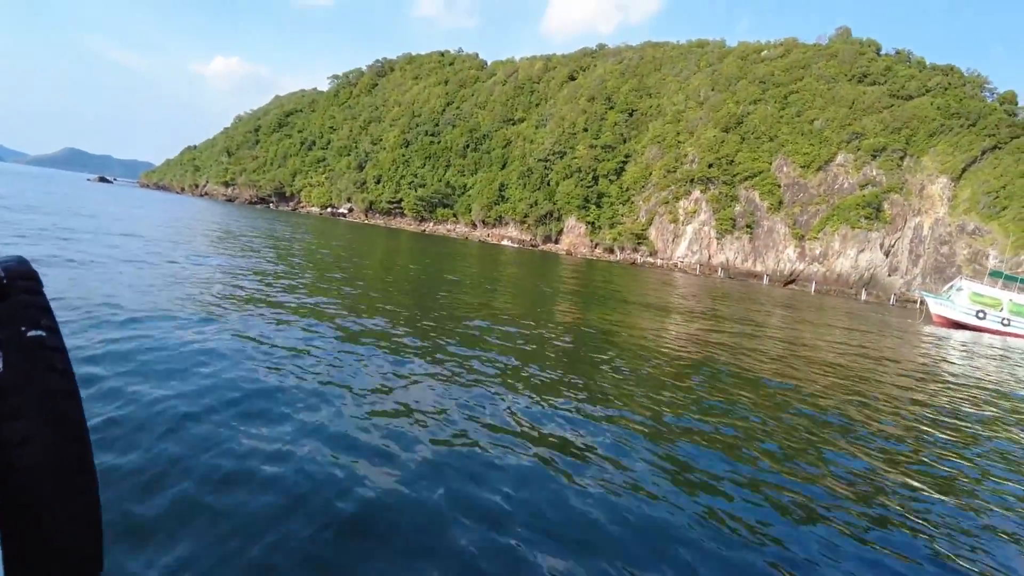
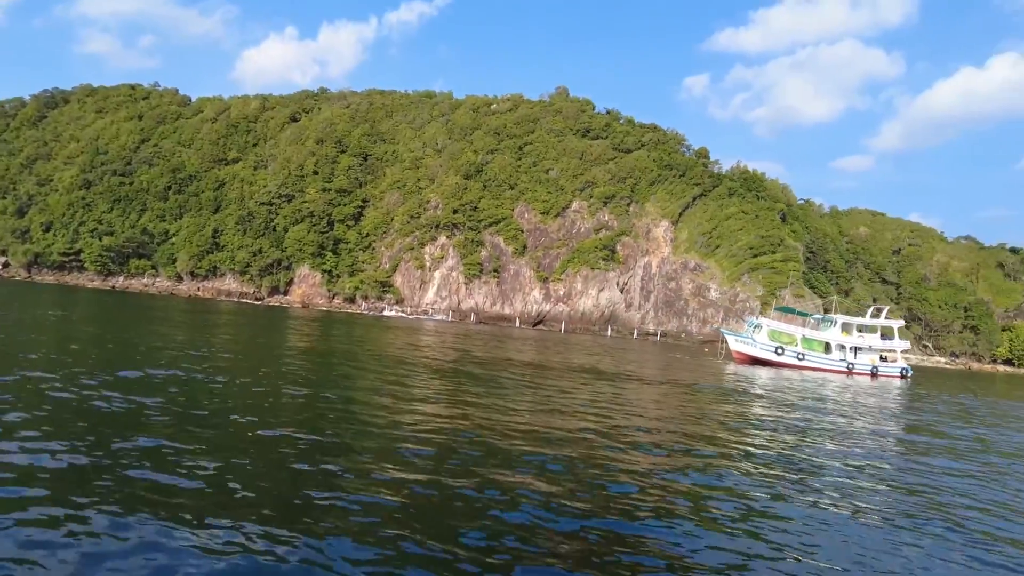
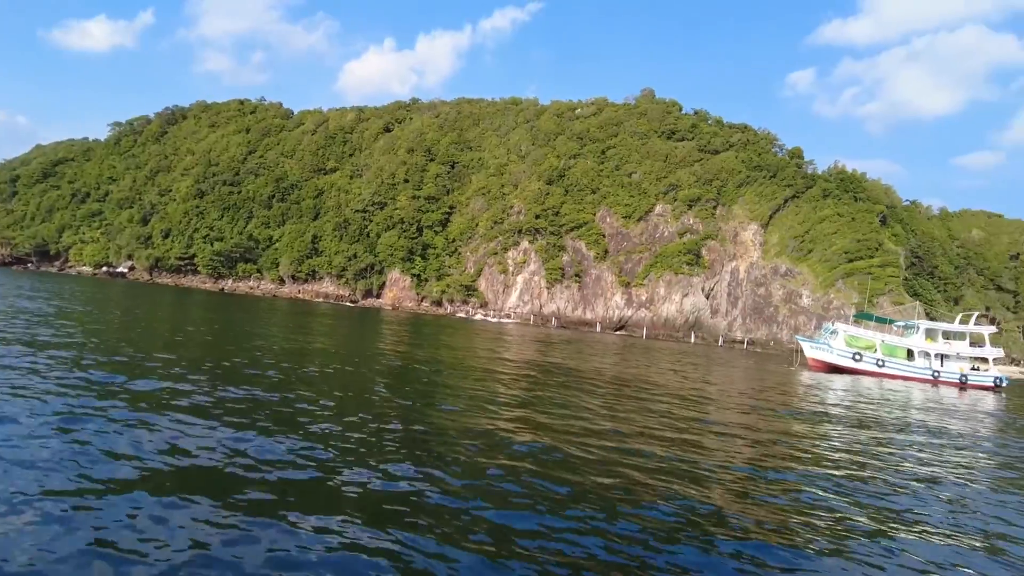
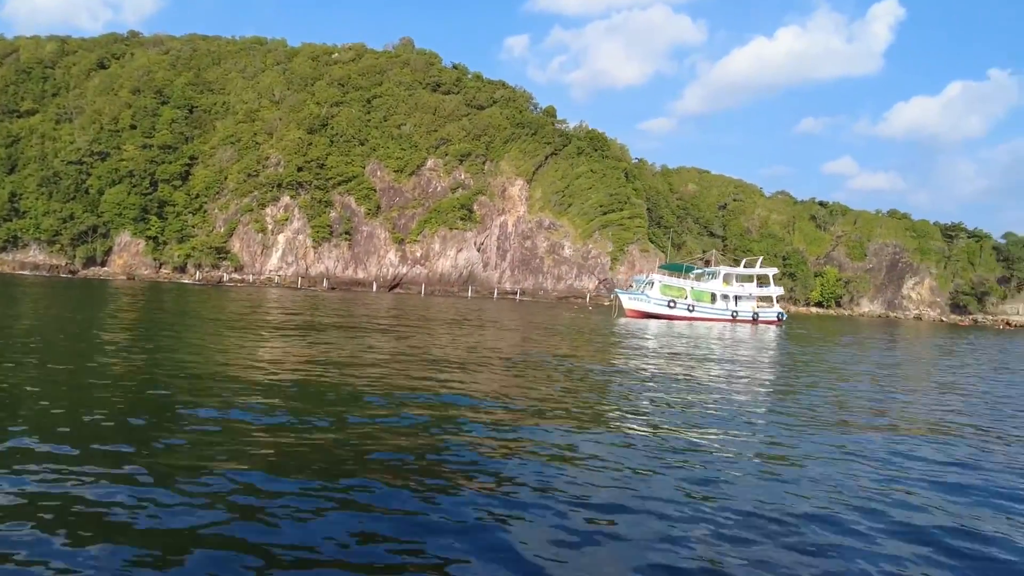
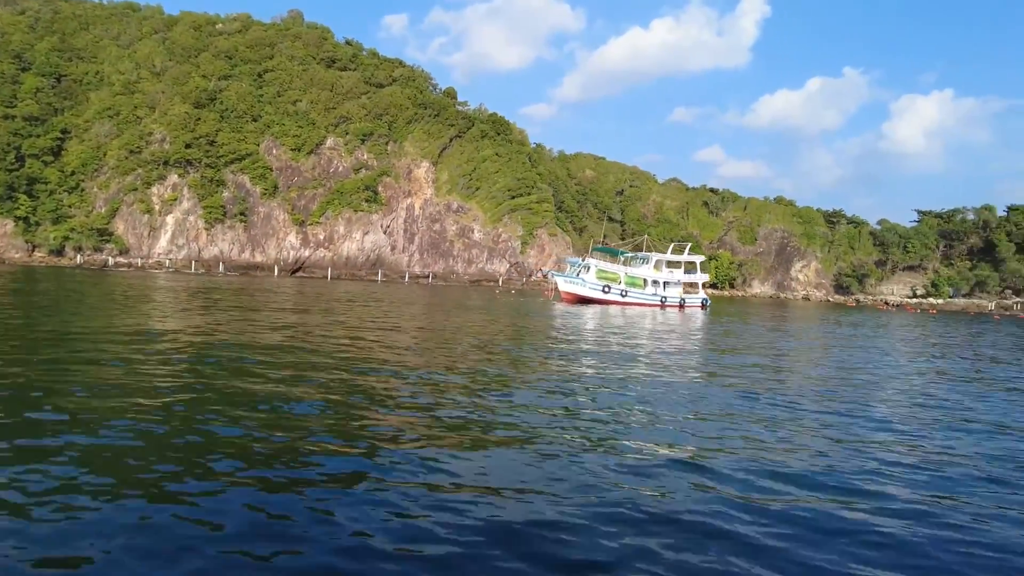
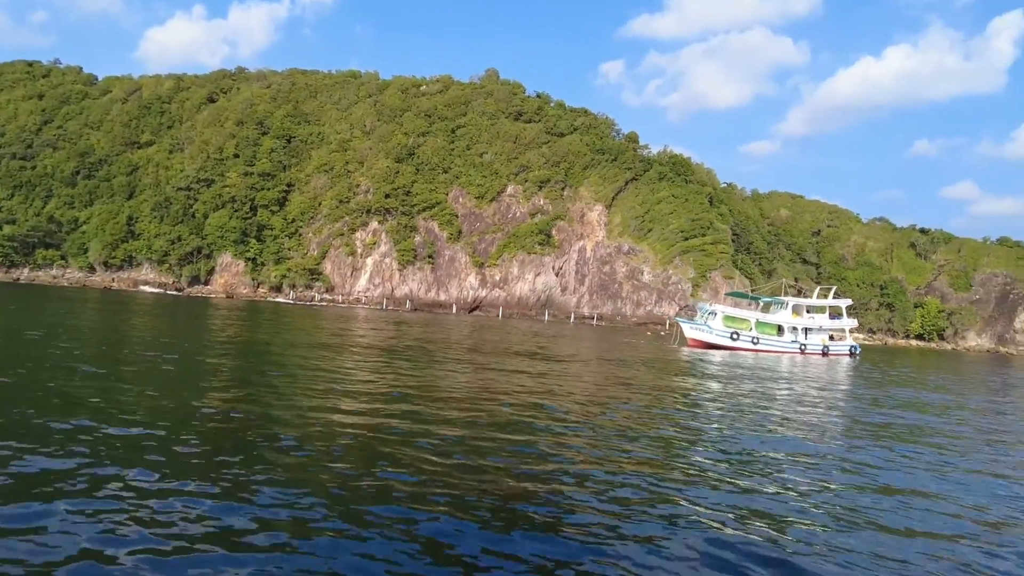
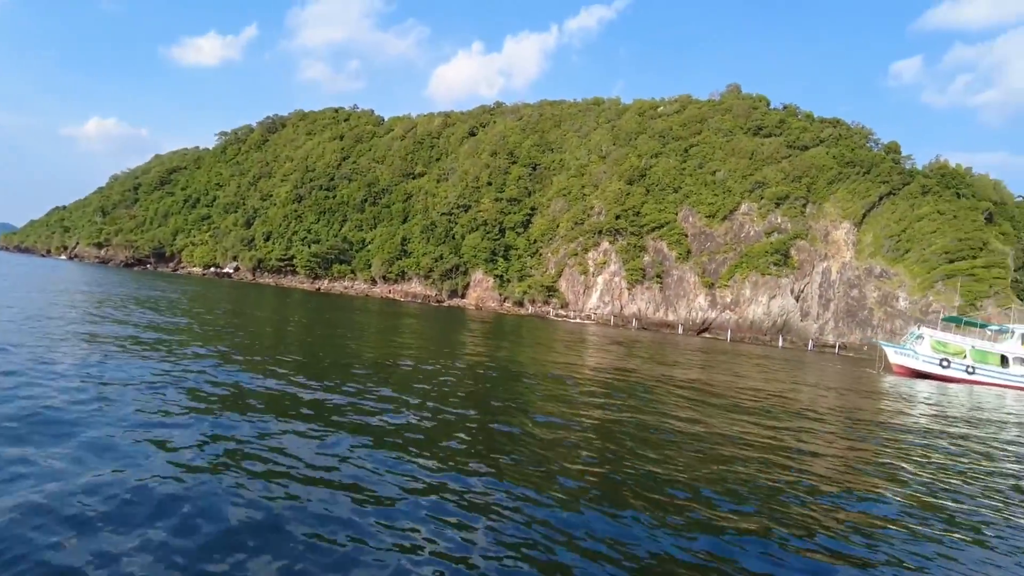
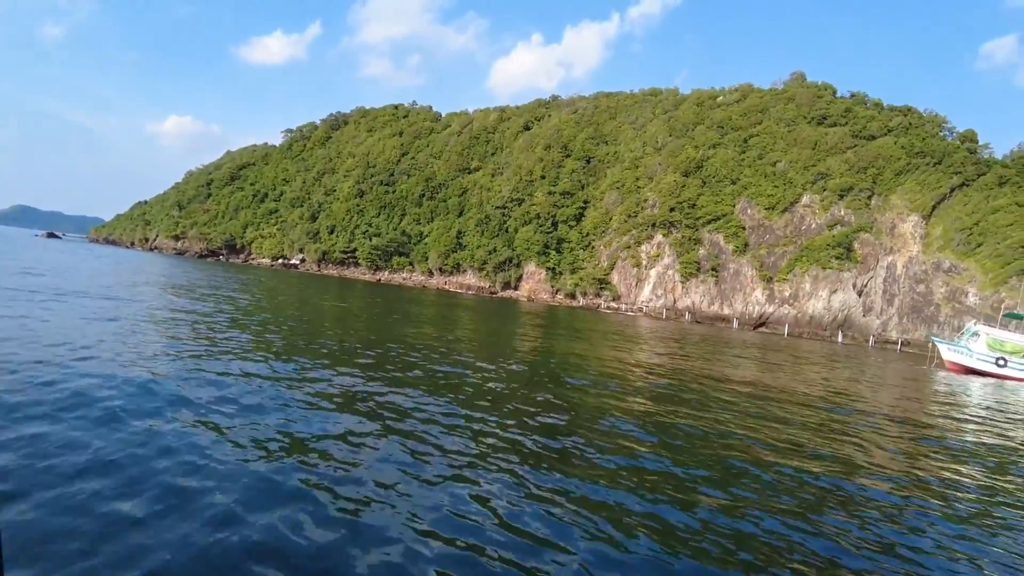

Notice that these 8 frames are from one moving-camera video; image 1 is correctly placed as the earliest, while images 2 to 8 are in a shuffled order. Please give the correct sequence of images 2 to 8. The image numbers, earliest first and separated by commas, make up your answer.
8, 7, 3, 2, 6, 4, 5
